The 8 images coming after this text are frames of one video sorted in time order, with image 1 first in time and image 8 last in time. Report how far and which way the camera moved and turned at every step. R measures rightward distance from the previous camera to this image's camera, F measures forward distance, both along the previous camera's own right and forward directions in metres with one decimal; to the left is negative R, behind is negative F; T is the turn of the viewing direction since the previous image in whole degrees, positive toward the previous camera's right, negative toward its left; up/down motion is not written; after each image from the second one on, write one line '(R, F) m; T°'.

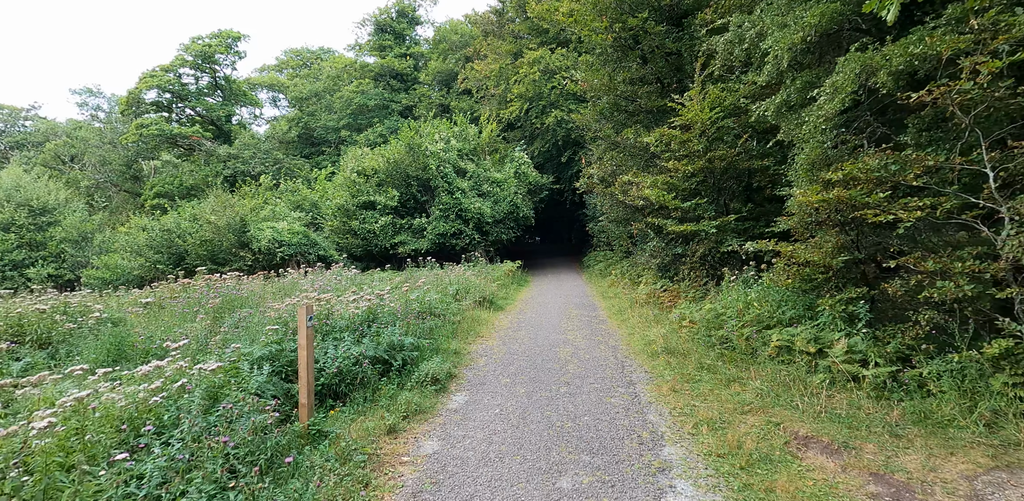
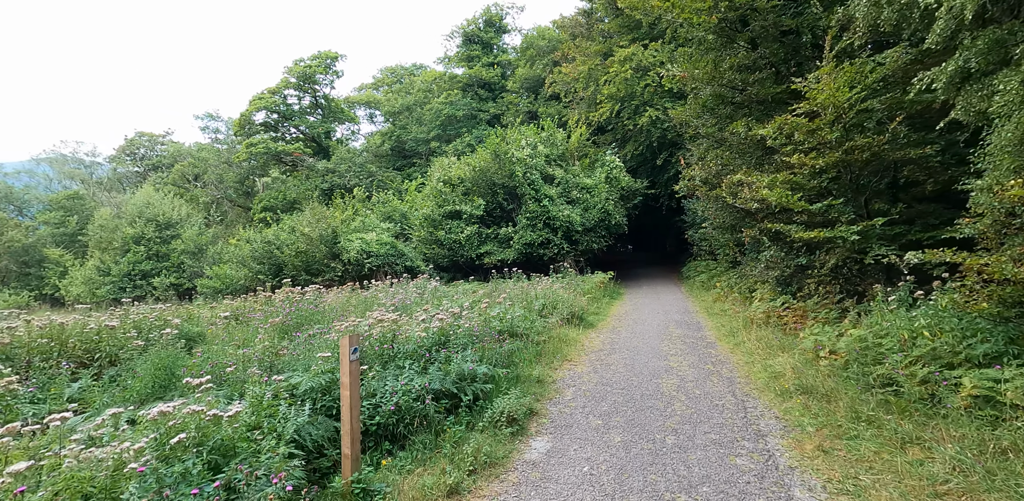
(0.0, +0.9) m; -10°
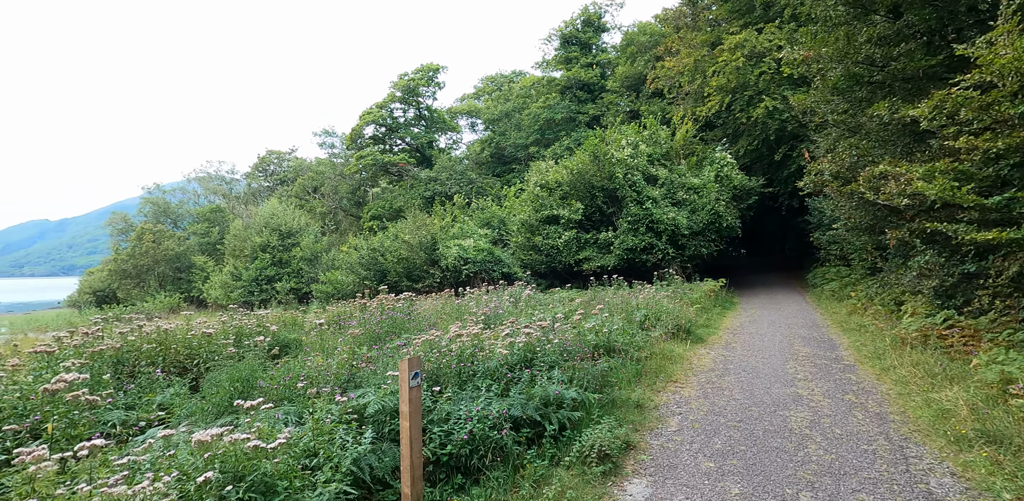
(+0.1, +0.6) m; -11°
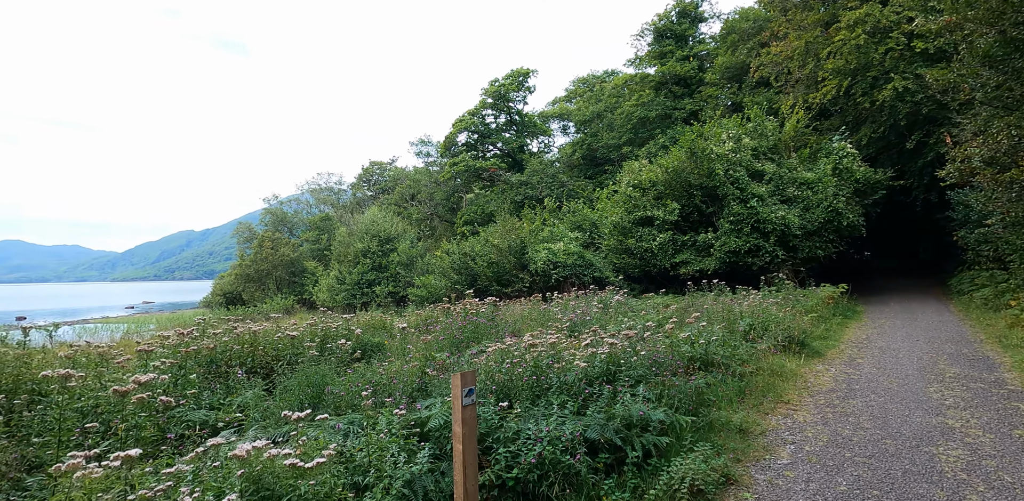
(+0.1, +0.4) m; -10°
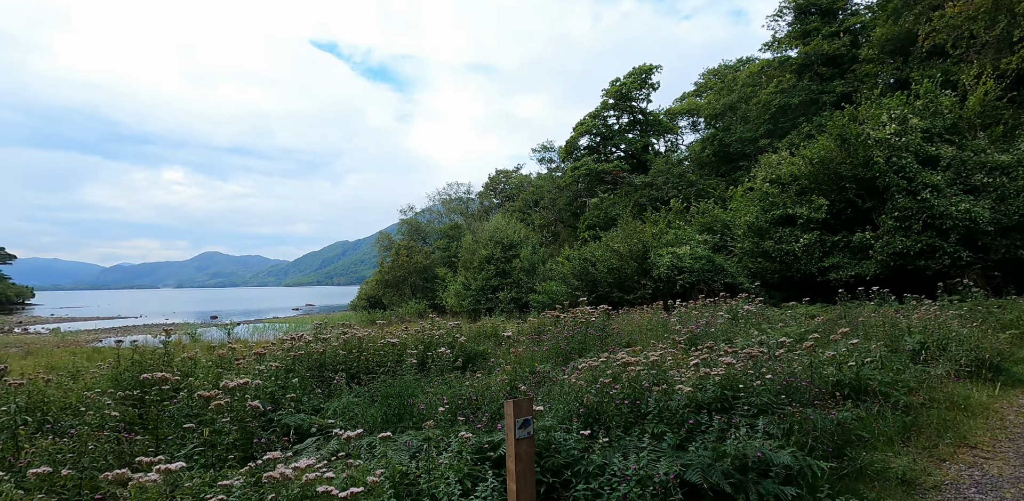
(+0.3, +0.4) m; -14°
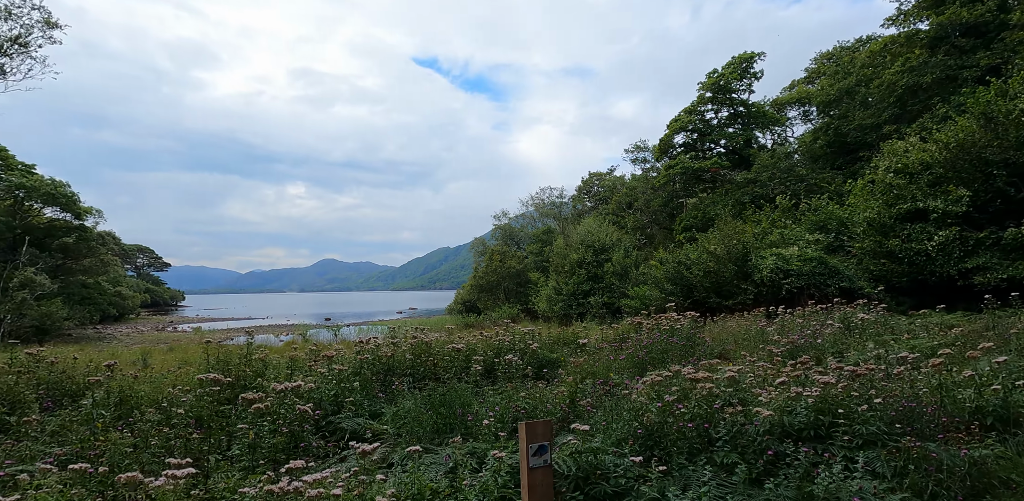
(+0.3, +0.3) m; -11°
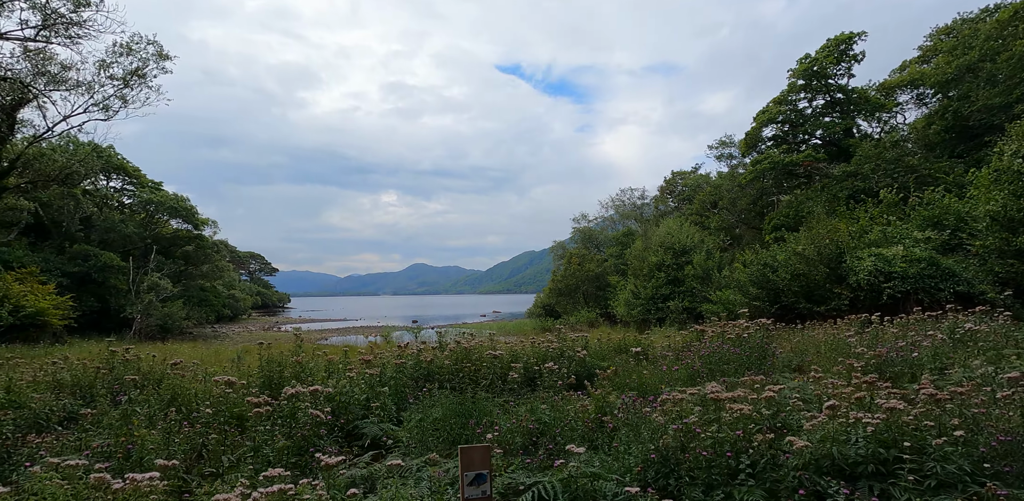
(+0.5, +0.3) m; -9°
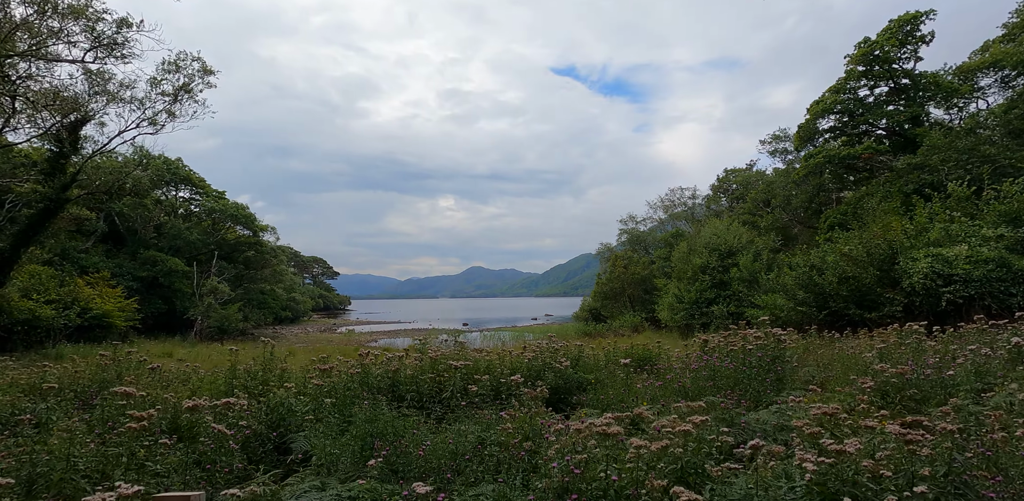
(+0.9, +0.4) m; -6°
